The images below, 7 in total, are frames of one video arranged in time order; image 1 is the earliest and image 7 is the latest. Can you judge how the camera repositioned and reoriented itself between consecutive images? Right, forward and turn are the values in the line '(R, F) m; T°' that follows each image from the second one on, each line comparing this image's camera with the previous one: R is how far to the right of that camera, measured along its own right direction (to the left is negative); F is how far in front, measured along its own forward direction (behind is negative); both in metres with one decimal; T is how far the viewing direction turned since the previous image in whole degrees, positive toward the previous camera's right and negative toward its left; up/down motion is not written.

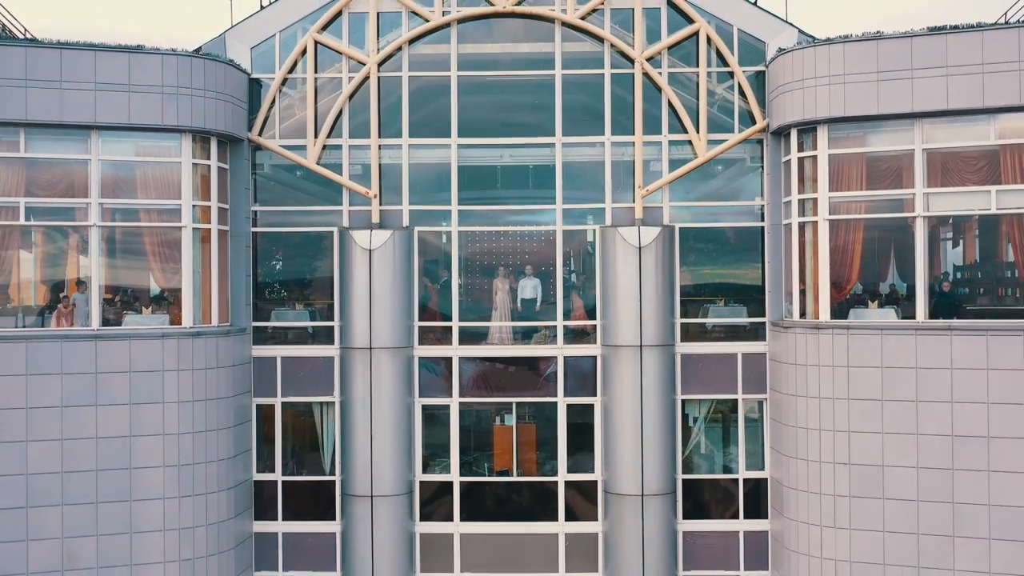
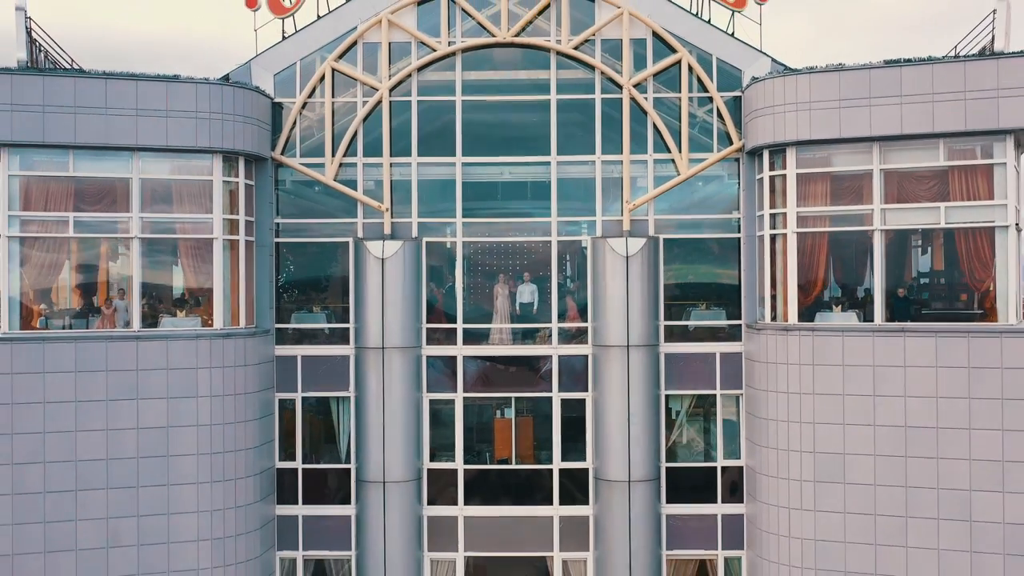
(0.0, -1.5) m; 0°
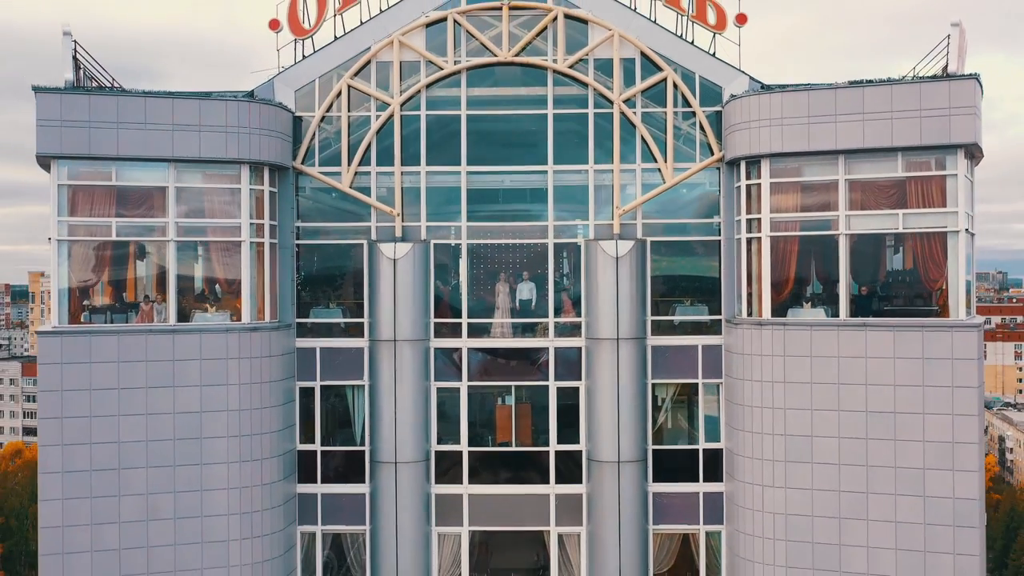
(0.0, -1.6) m; 0°
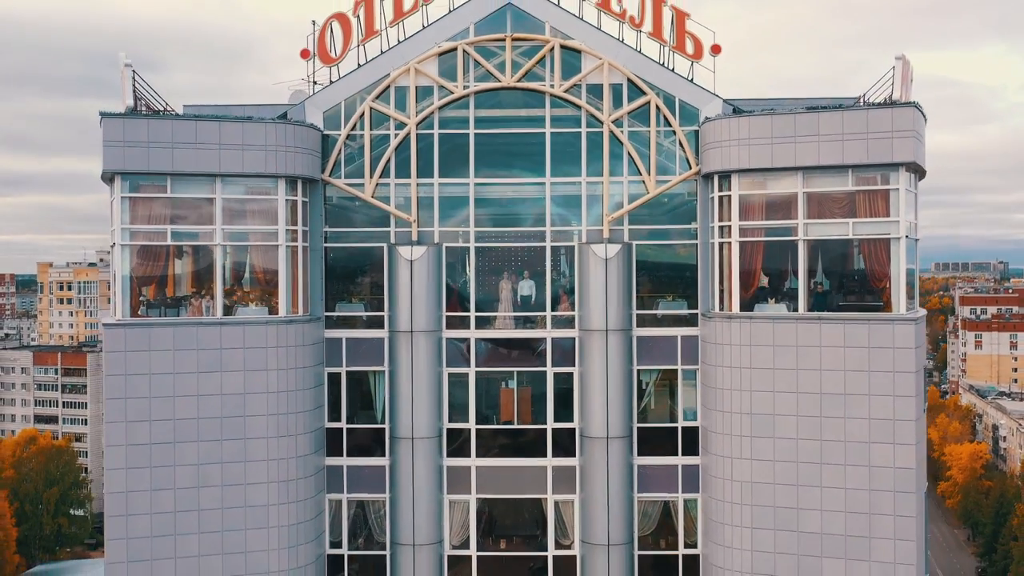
(0.0, -2.5) m; 0°
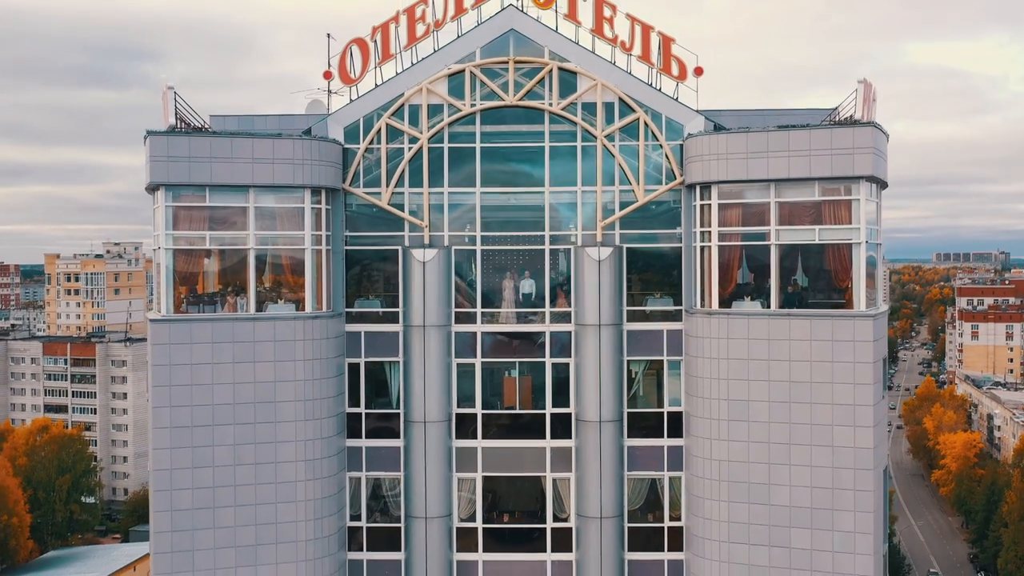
(0.0, -2.2) m; 0°
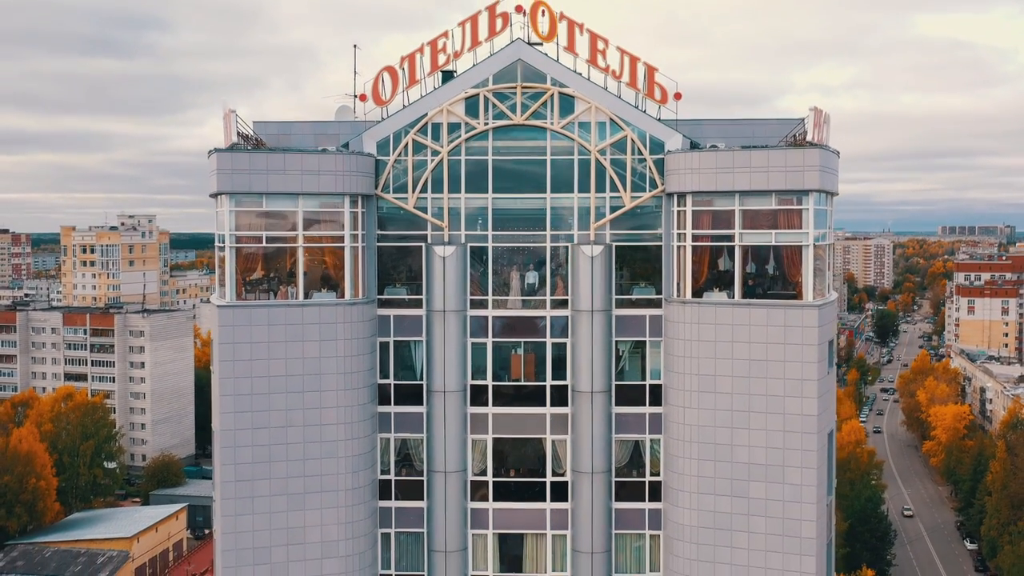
(0.0, -4.1) m; 0°
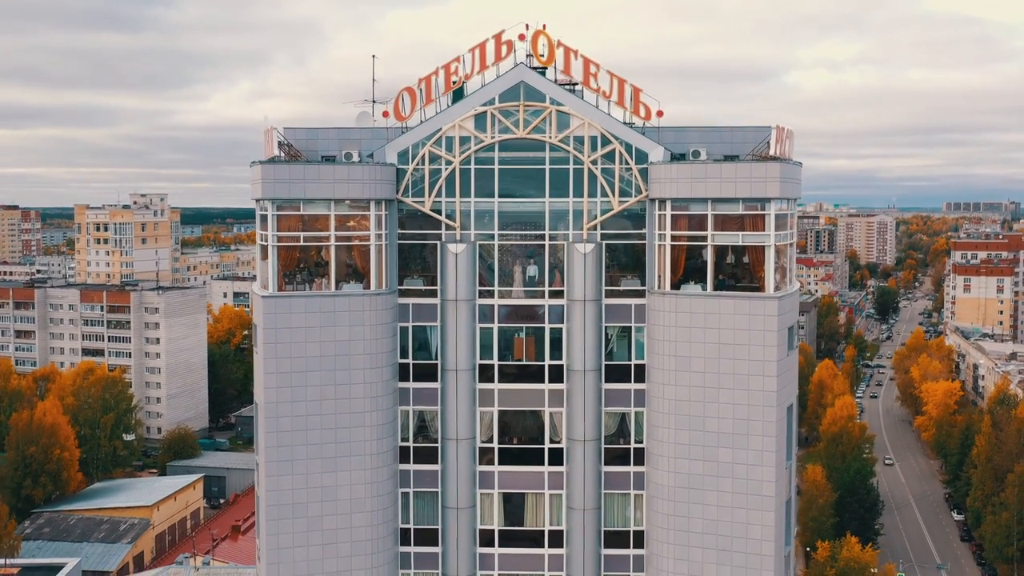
(+0.1, -4.0) m; 0°
